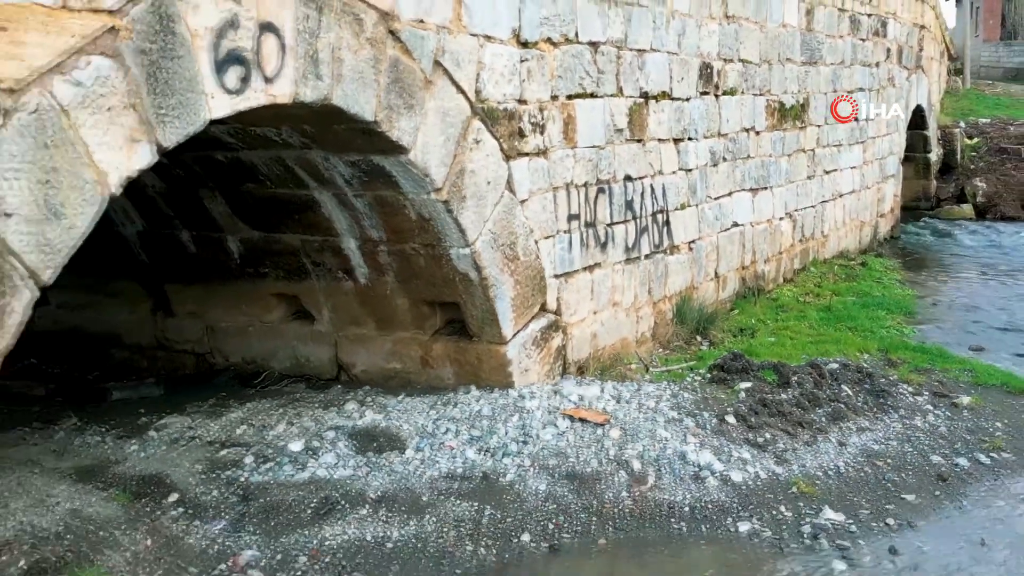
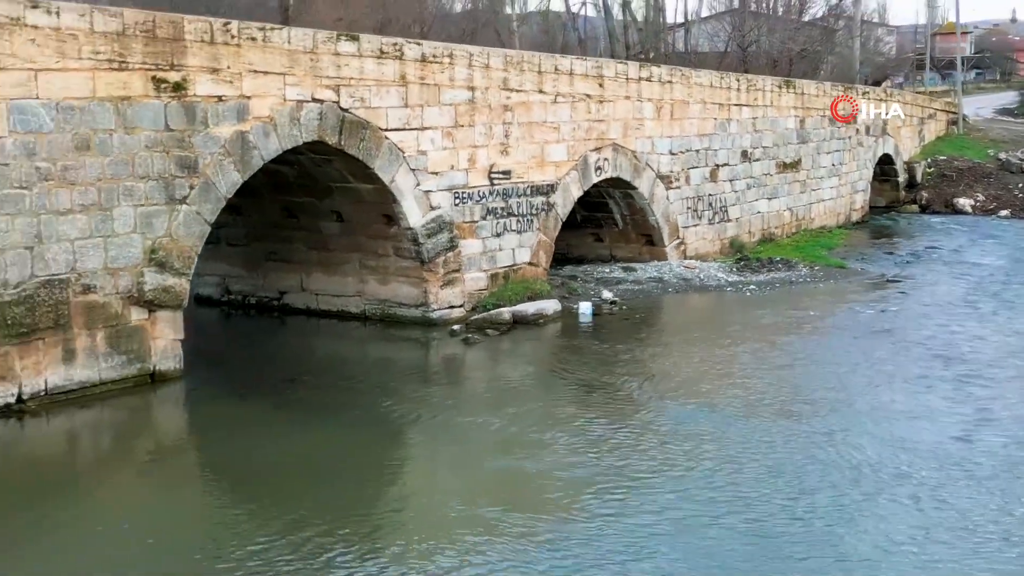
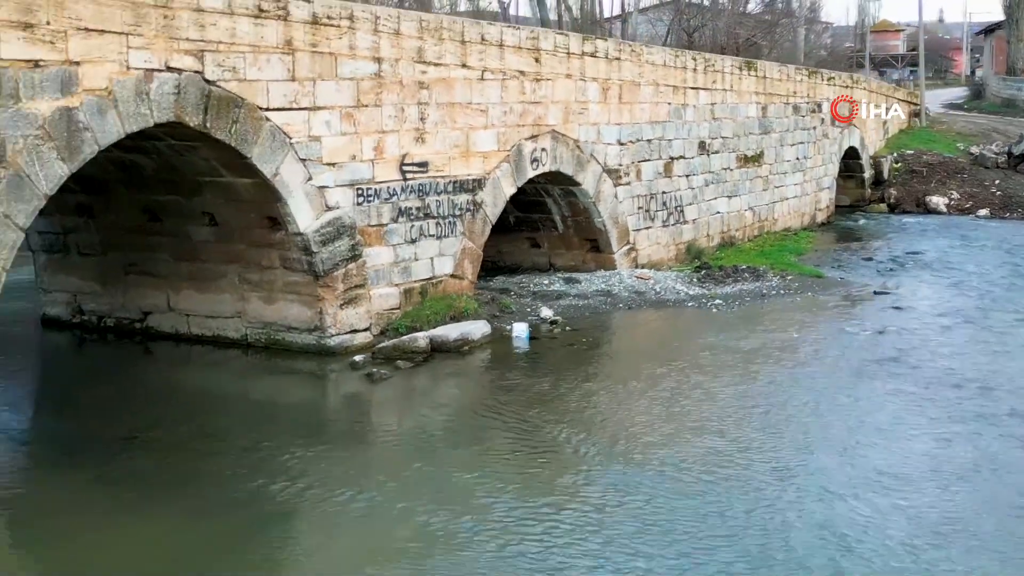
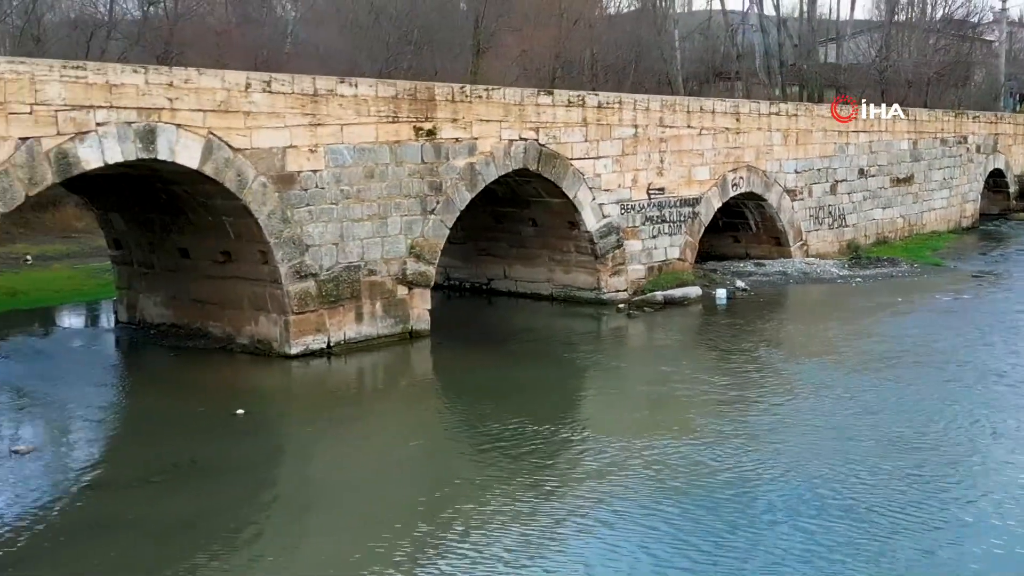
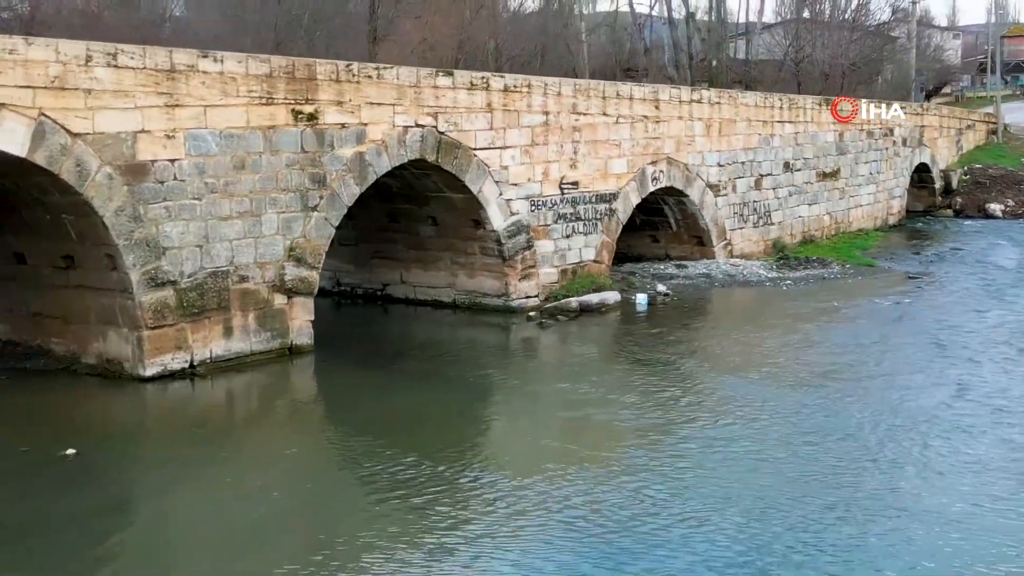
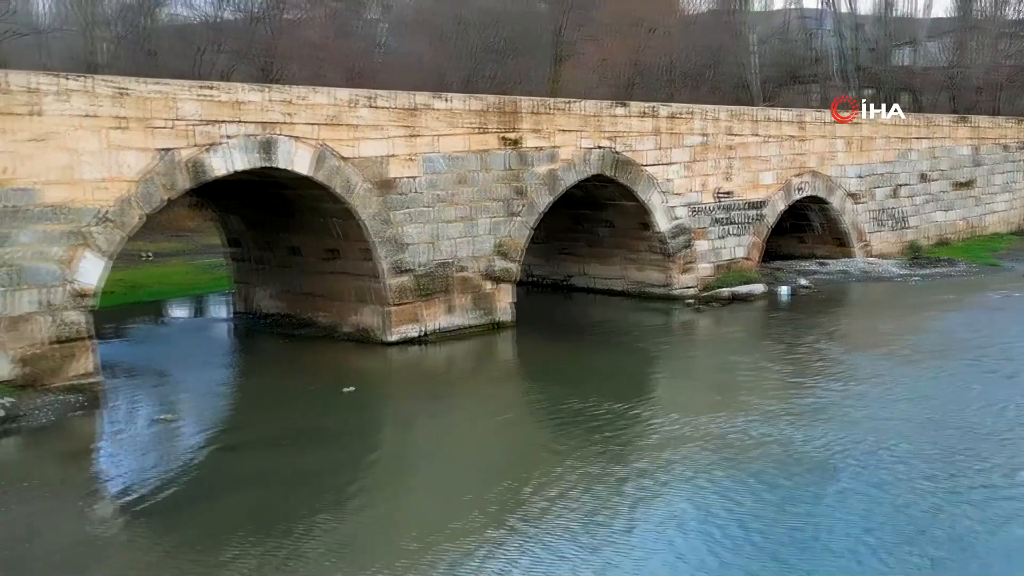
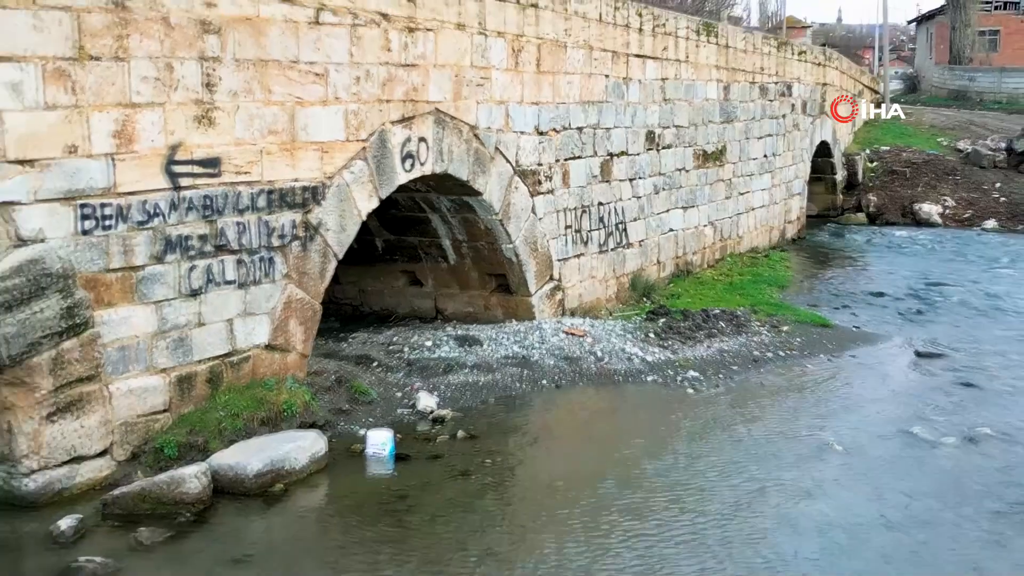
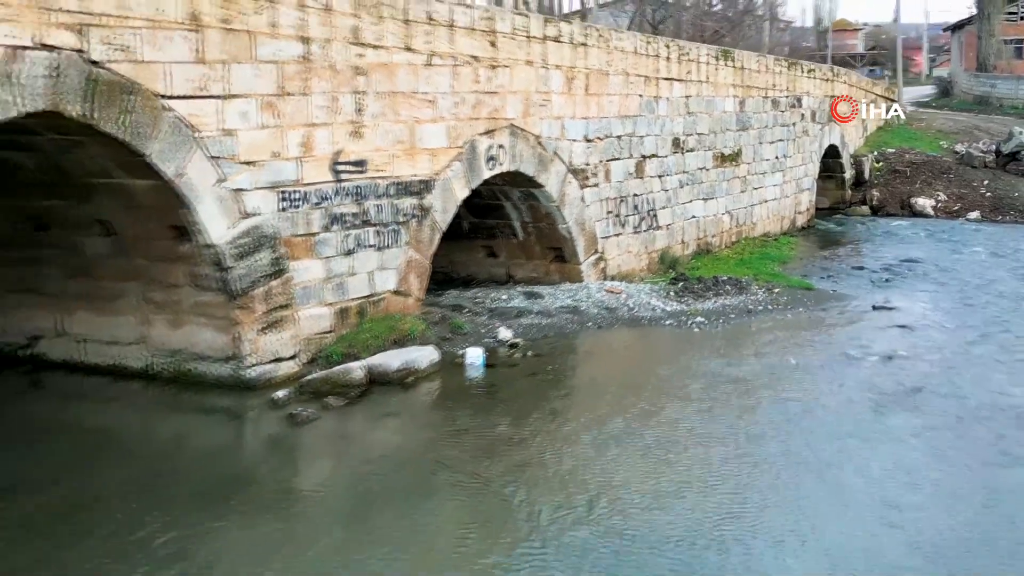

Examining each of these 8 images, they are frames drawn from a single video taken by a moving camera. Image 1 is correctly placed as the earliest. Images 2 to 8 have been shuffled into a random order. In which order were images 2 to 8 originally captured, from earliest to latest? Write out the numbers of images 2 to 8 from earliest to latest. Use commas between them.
7, 8, 3, 2, 5, 4, 6
